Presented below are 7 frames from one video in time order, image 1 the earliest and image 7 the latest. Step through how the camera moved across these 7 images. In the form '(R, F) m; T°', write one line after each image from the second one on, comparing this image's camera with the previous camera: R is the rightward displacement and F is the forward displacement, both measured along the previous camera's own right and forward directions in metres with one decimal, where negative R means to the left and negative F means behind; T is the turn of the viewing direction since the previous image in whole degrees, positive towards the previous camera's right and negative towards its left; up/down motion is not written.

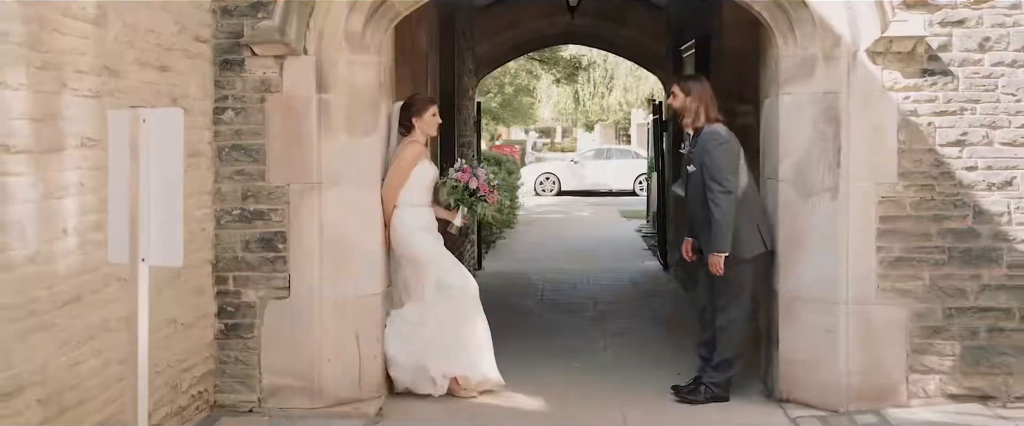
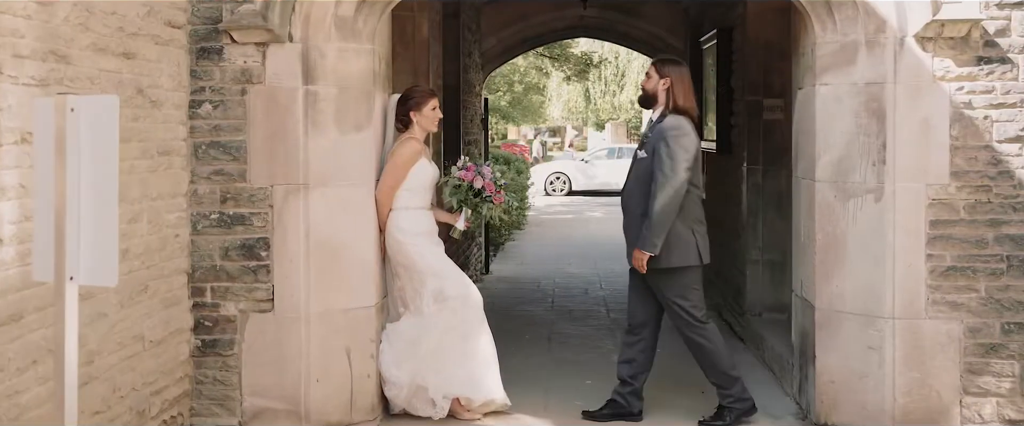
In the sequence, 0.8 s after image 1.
(0.0, +0.5) m; -1°
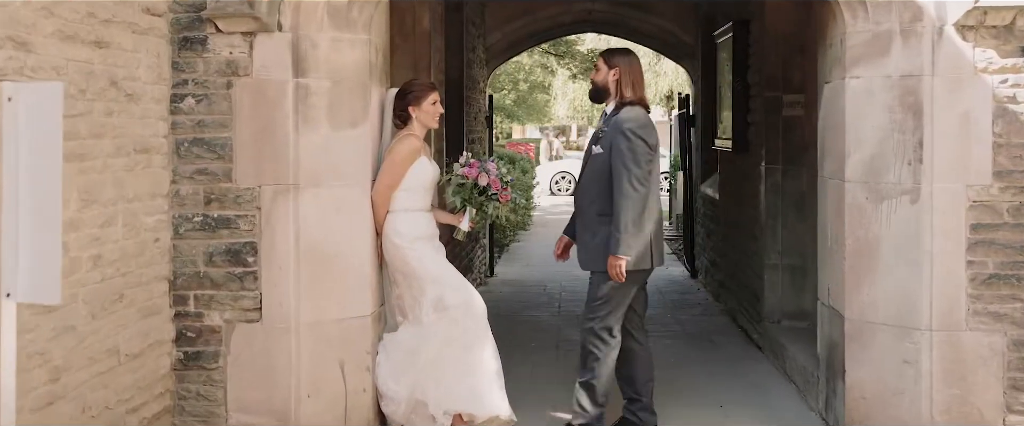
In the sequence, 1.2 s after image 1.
(0.0, +0.3) m; 0°
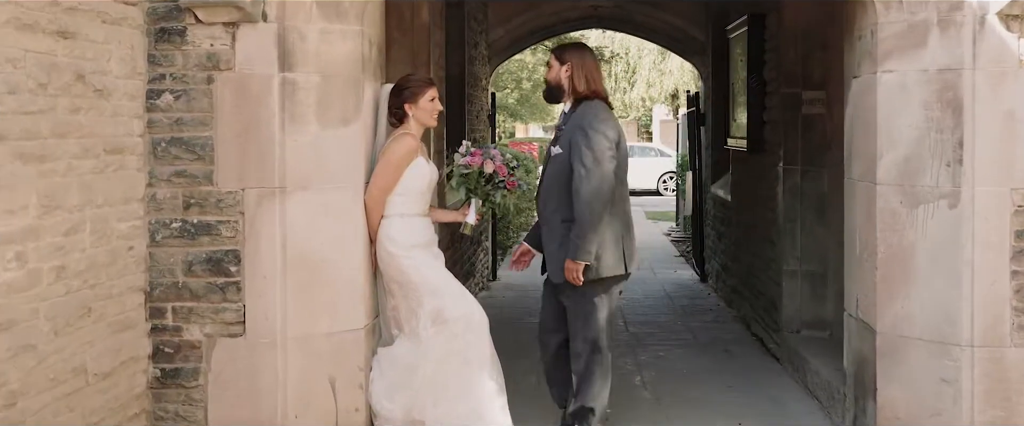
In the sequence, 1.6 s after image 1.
(0.0, +0.3) m; 0°
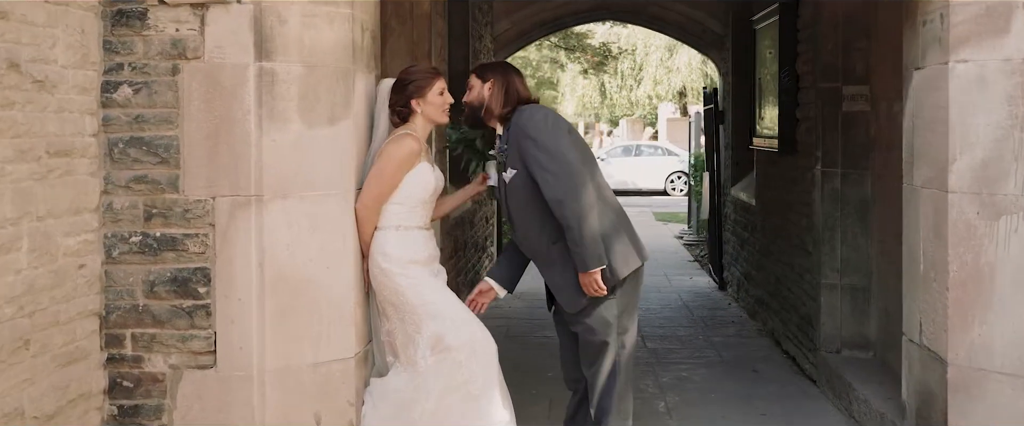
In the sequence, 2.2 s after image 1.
(0.0, +0.5) m; 0°
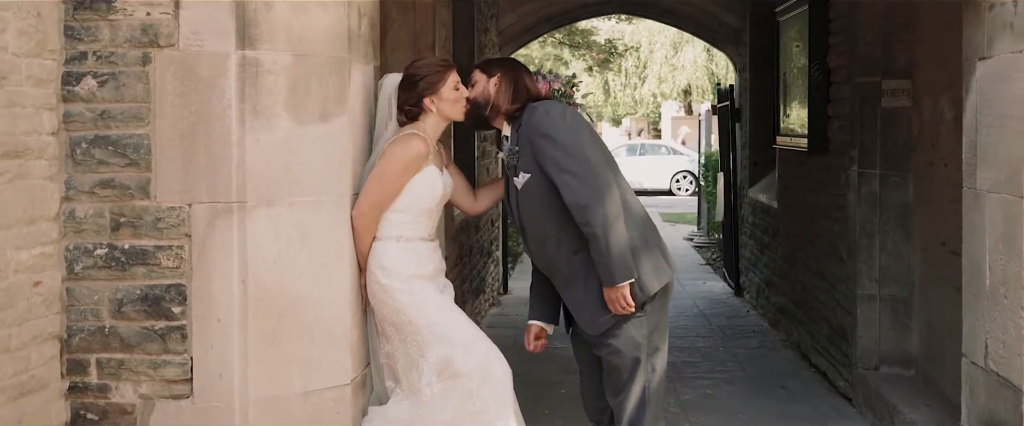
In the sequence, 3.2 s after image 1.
(0.0, +0.4) m; 0°
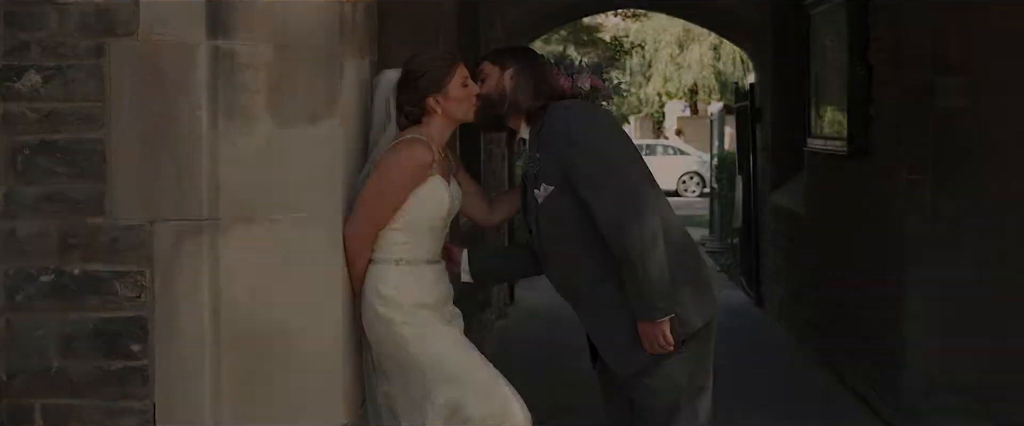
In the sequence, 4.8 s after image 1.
(0.0, +0.4) m; 0°
